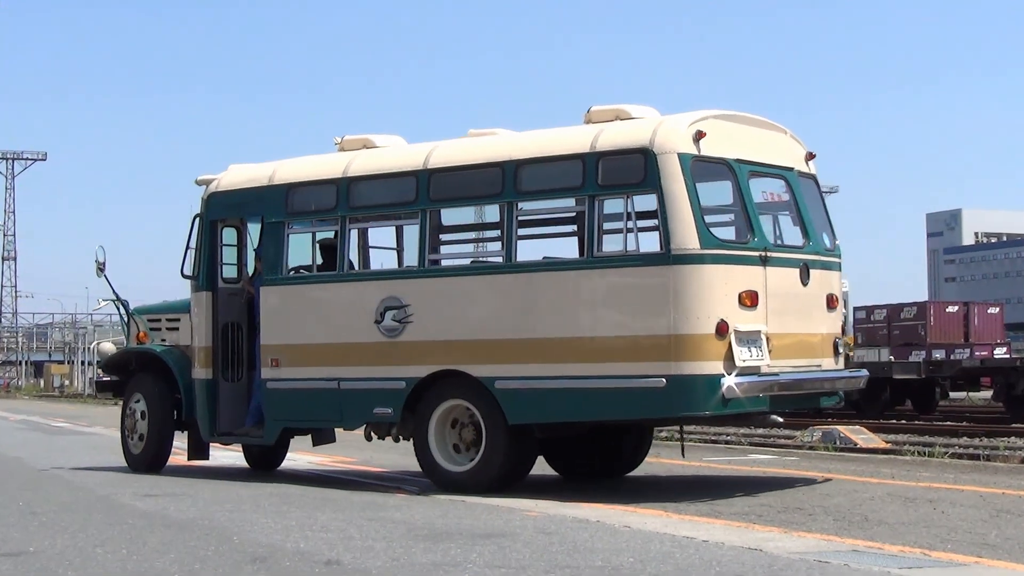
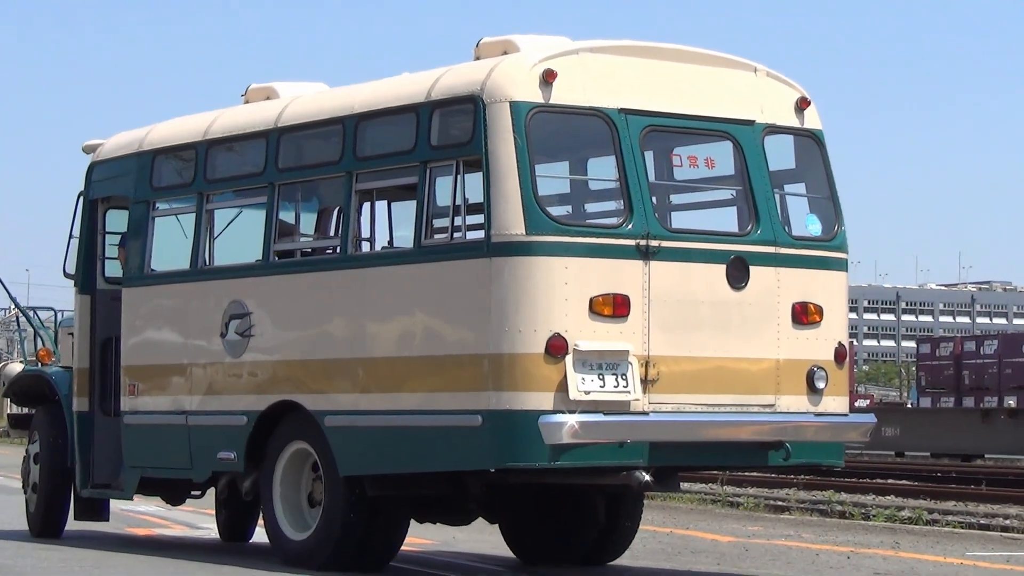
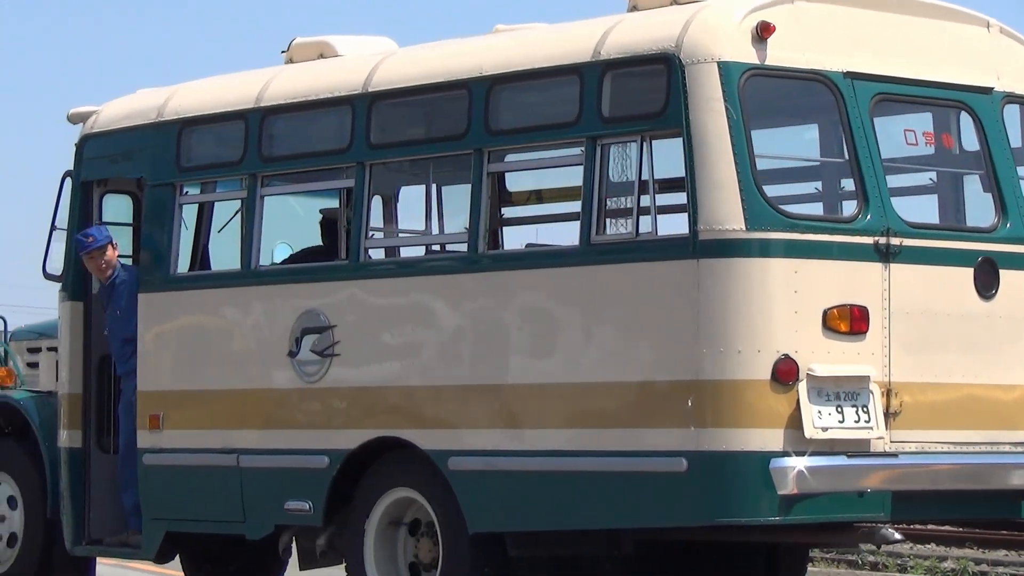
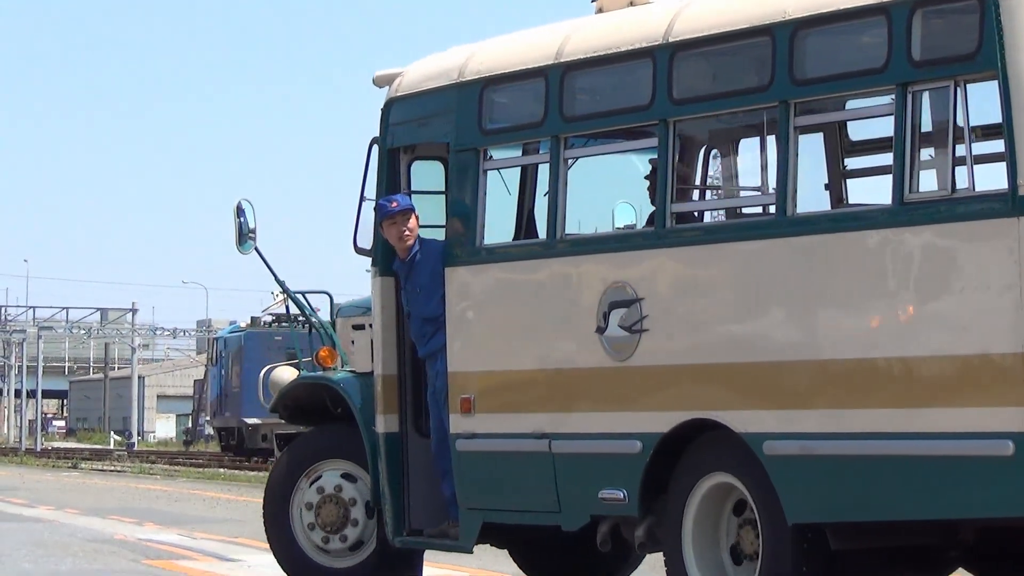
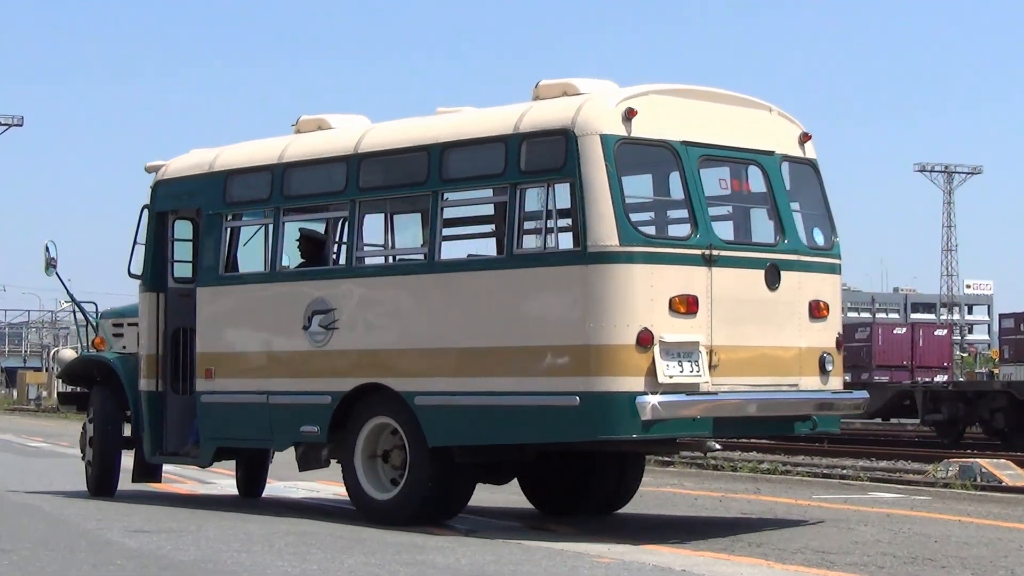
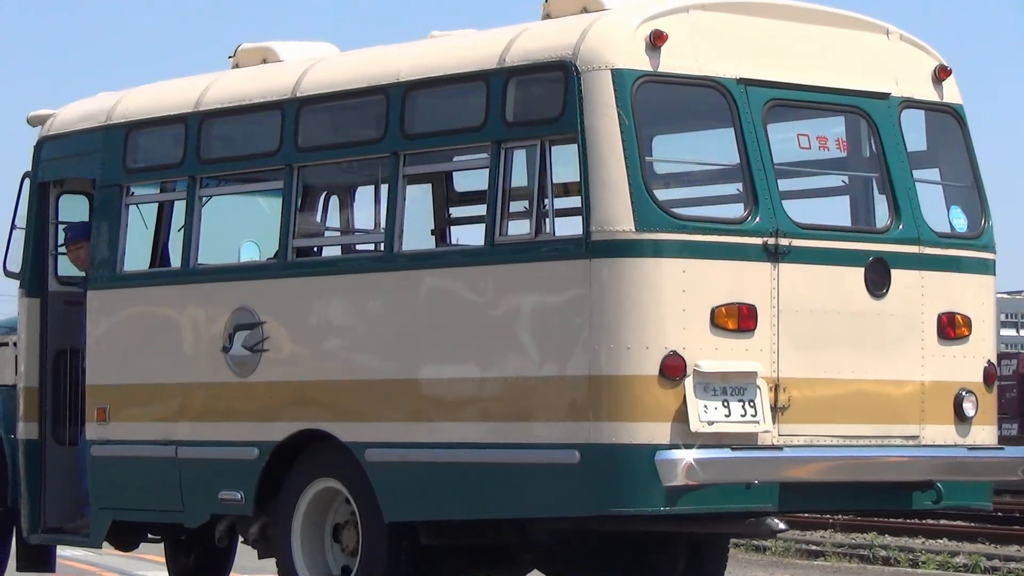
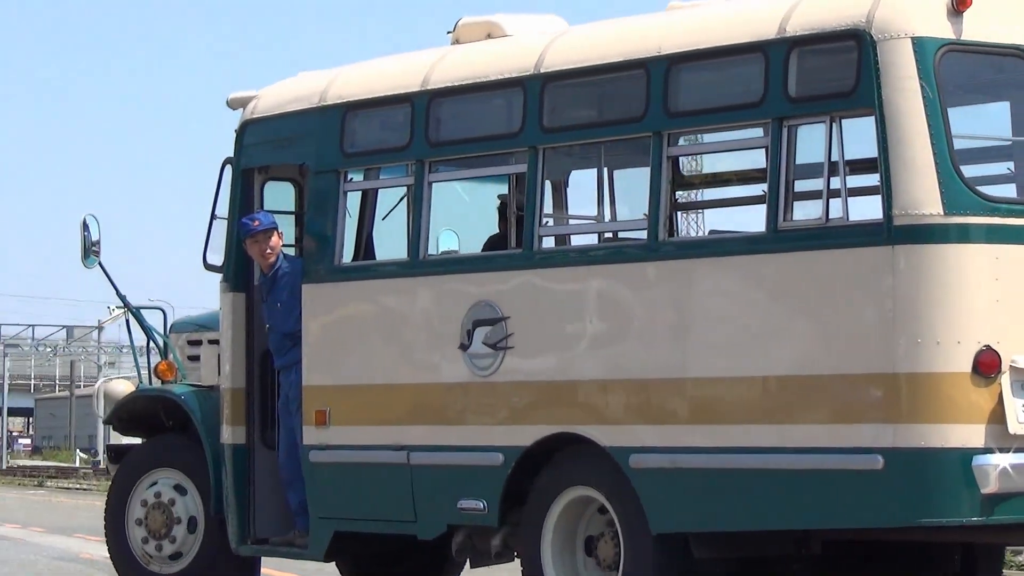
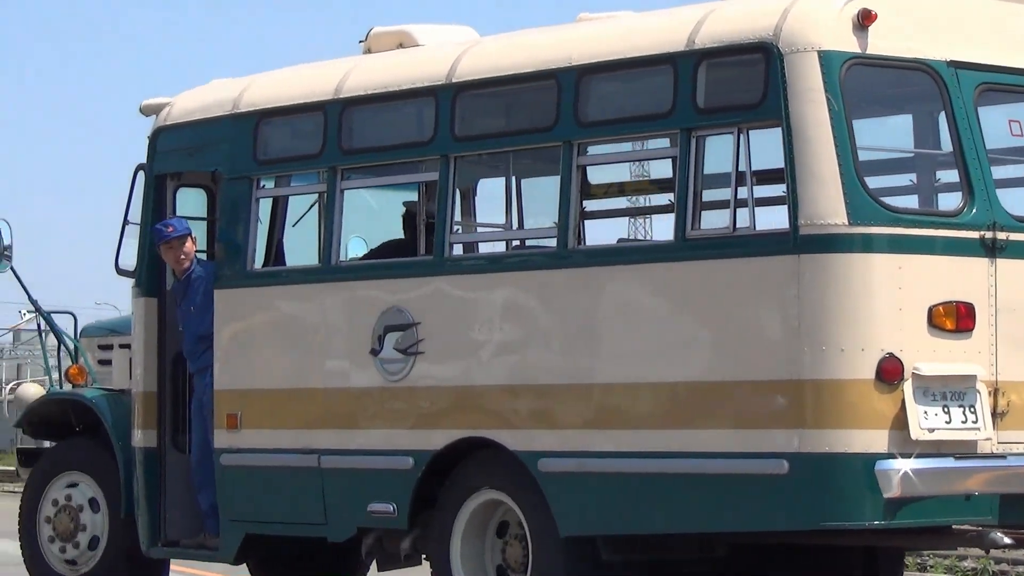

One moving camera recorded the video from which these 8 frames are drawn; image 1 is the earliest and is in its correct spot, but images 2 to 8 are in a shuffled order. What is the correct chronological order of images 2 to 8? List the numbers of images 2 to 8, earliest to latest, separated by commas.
5, 2, 6, 3, 8, 7, 4
